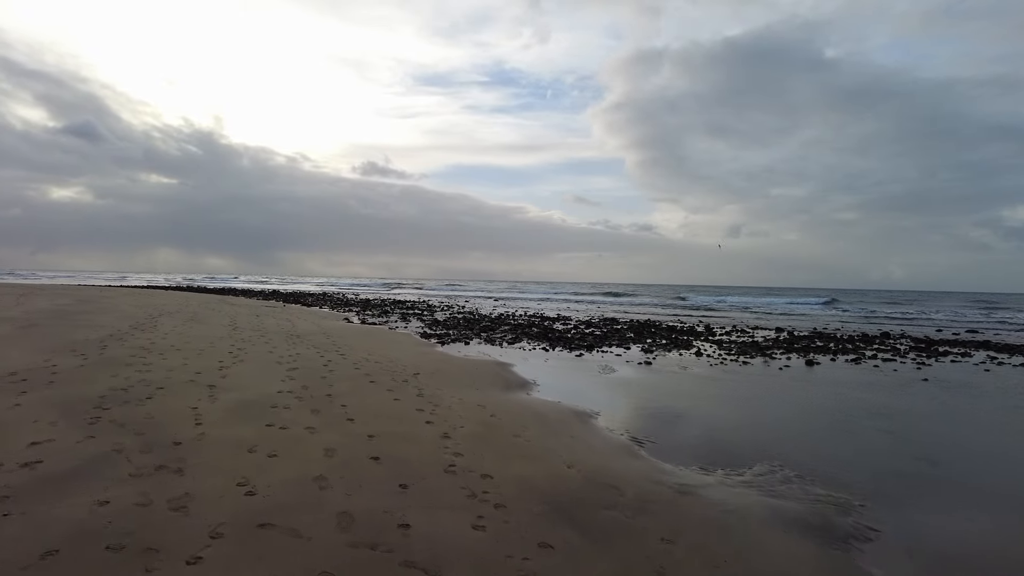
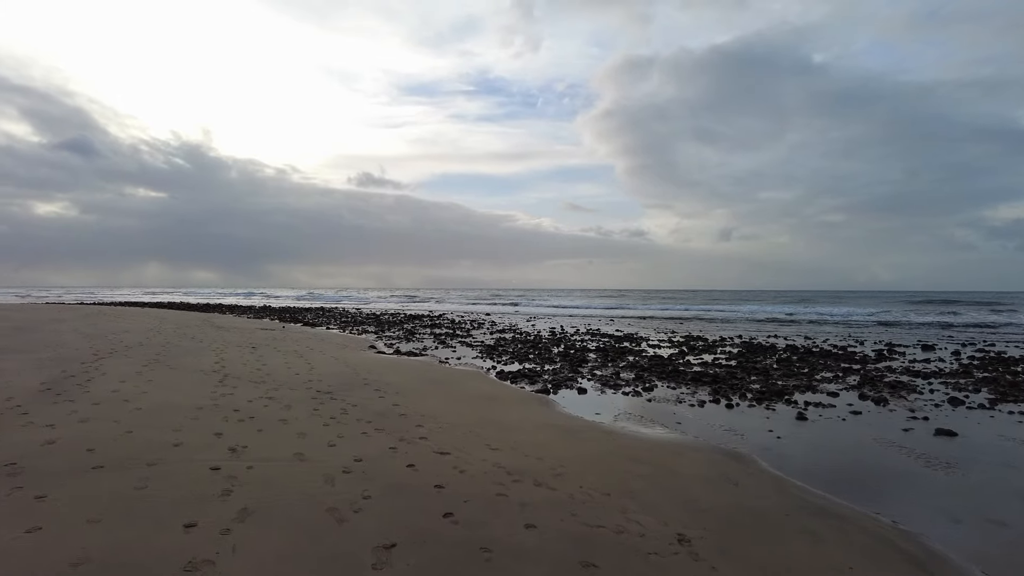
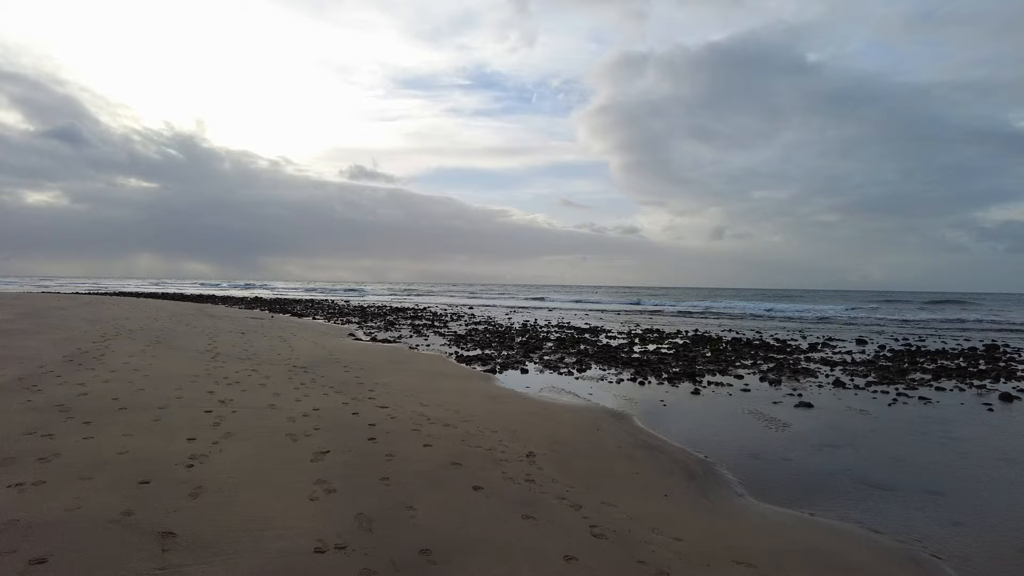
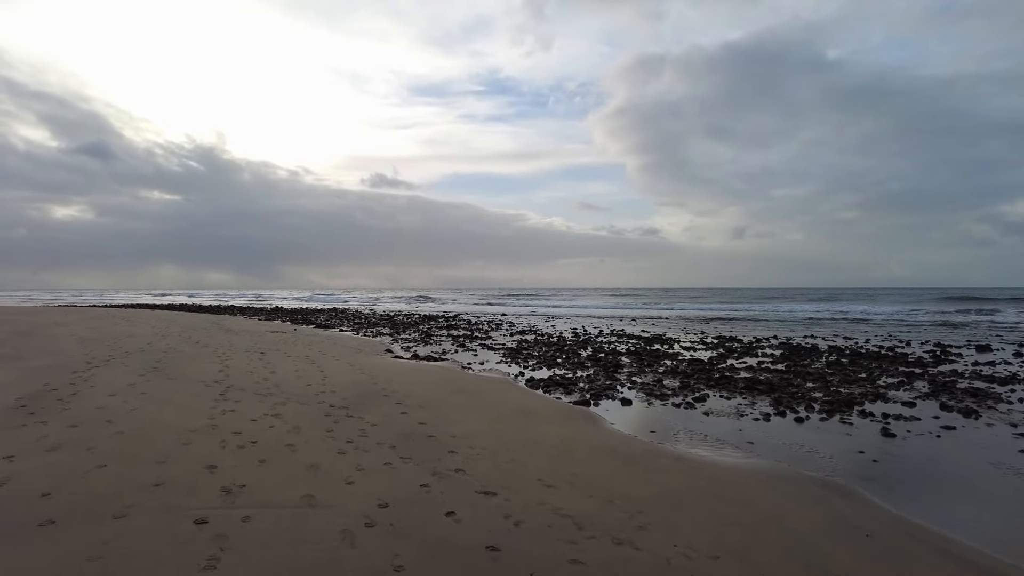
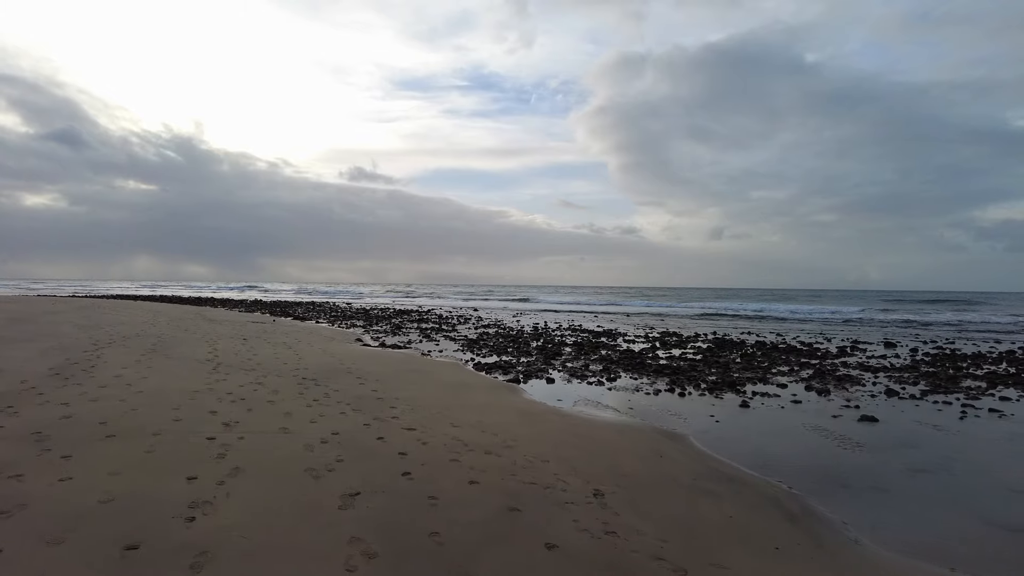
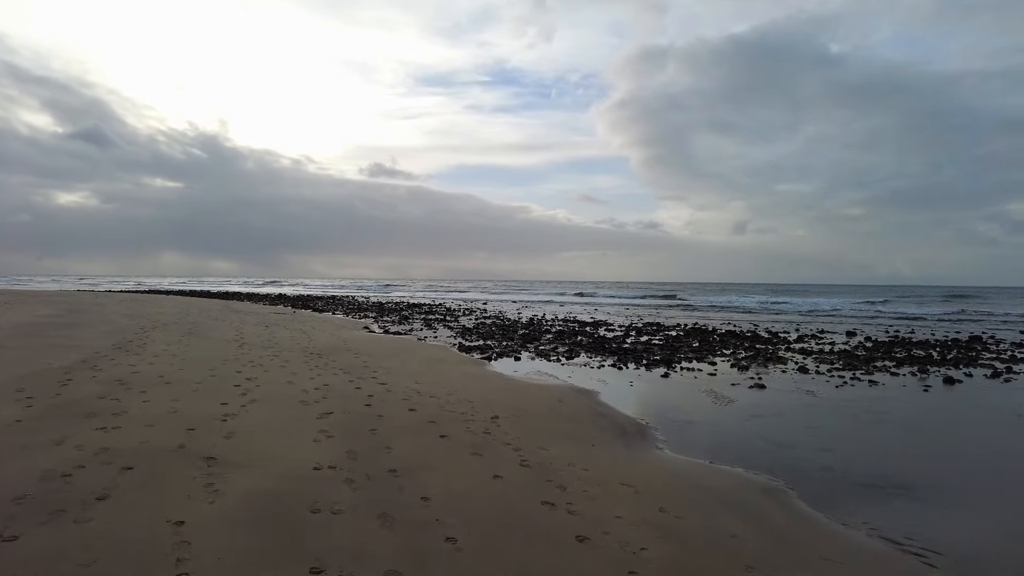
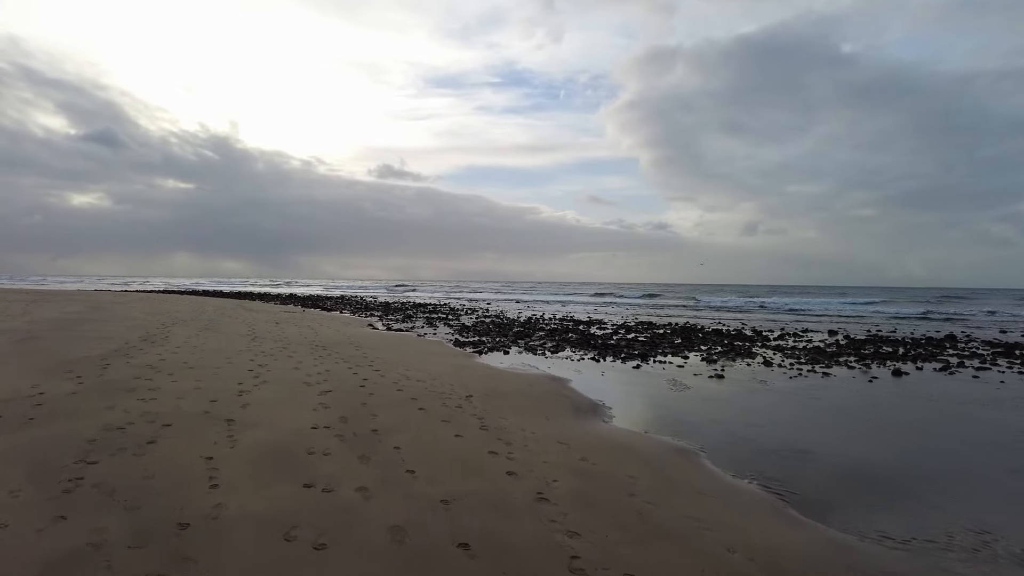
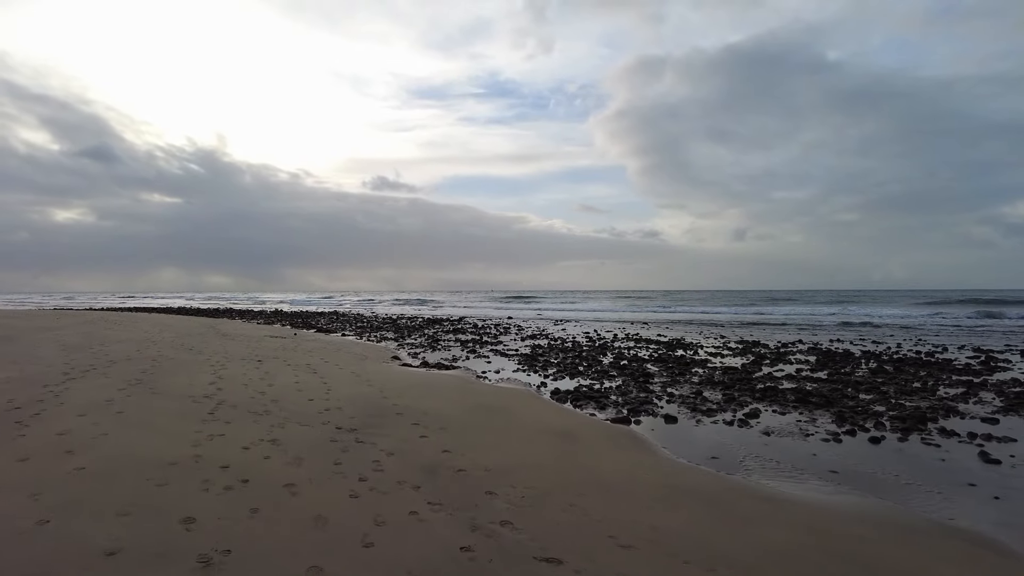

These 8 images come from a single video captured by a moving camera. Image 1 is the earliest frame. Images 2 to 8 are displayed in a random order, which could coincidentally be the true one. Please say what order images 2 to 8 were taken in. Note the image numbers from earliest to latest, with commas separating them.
7, 6, 3, 5, 2, 4, 8
